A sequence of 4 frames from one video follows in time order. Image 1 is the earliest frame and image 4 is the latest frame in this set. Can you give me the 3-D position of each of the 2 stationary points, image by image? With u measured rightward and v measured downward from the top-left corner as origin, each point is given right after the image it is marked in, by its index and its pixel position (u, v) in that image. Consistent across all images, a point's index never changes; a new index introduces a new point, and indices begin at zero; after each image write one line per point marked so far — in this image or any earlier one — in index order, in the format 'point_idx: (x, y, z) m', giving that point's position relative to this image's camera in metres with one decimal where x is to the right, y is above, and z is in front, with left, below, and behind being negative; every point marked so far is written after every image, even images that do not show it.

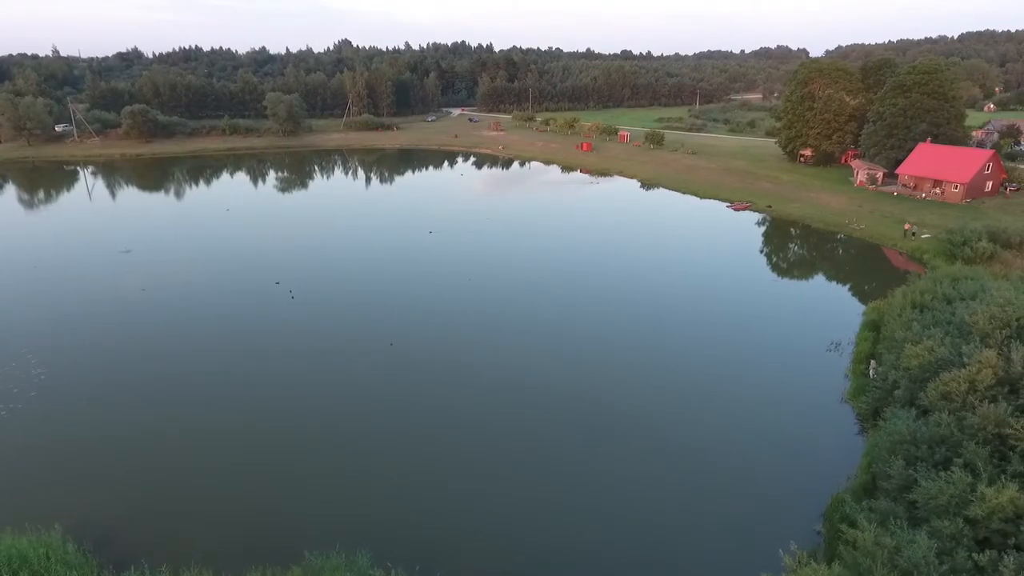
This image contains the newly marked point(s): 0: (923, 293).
0: (+11.8, -0.2, +17.9) m
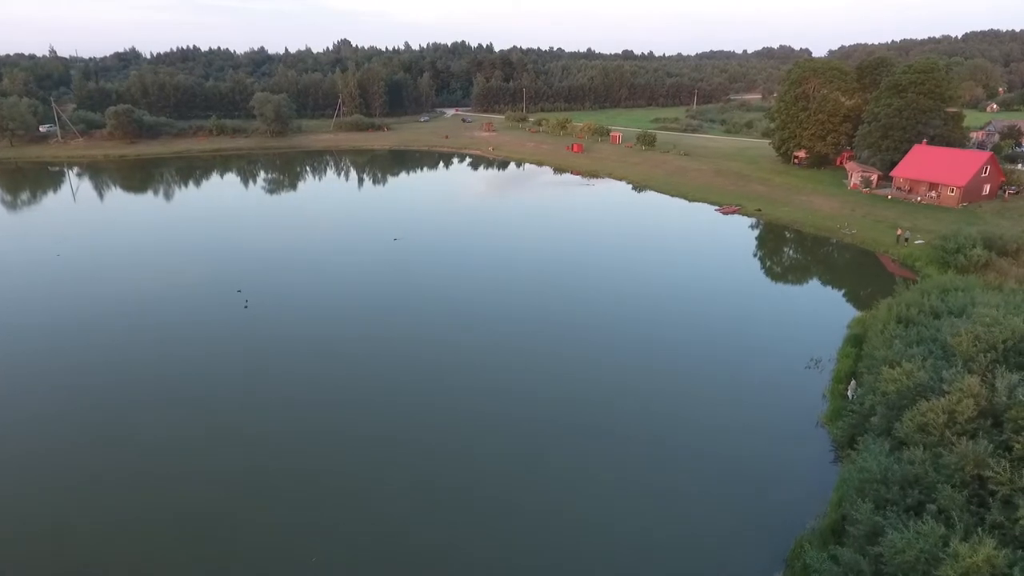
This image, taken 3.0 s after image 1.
0: (+10.8, -0.5, +16.9) m
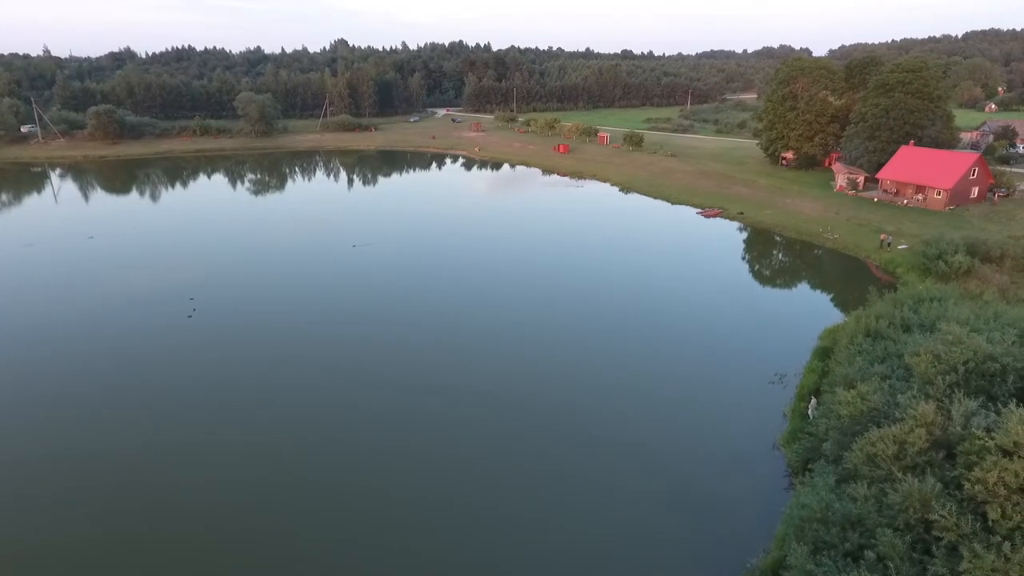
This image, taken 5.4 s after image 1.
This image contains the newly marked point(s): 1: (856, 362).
0: (+9.6, -0.8, +16.1) m
1: (+8.0, -1.7, +14.2) m
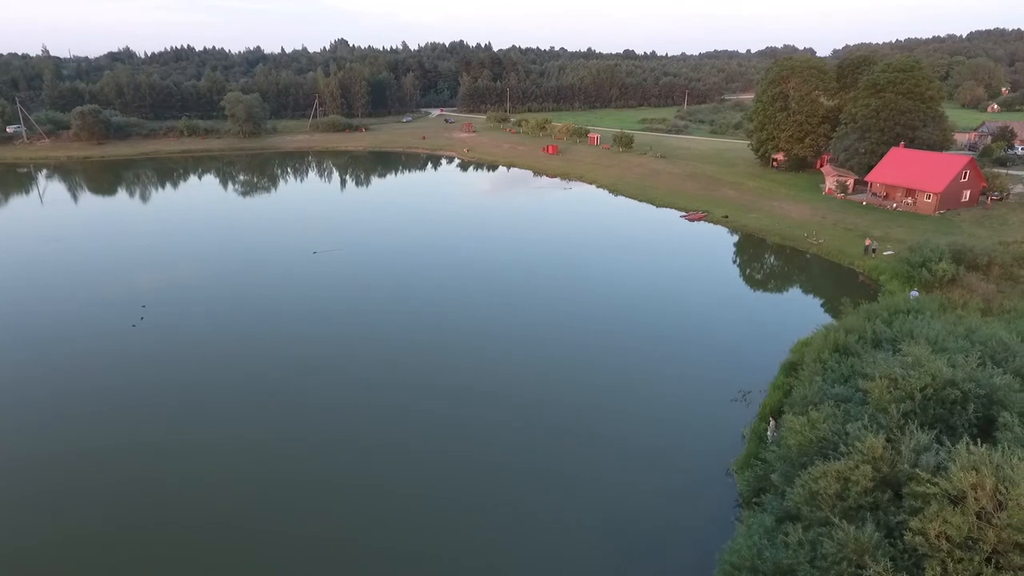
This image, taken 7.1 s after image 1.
0: (+8.5, -1.0, +15.3) m
1: (+6.8, -1.9, +13.4) m
